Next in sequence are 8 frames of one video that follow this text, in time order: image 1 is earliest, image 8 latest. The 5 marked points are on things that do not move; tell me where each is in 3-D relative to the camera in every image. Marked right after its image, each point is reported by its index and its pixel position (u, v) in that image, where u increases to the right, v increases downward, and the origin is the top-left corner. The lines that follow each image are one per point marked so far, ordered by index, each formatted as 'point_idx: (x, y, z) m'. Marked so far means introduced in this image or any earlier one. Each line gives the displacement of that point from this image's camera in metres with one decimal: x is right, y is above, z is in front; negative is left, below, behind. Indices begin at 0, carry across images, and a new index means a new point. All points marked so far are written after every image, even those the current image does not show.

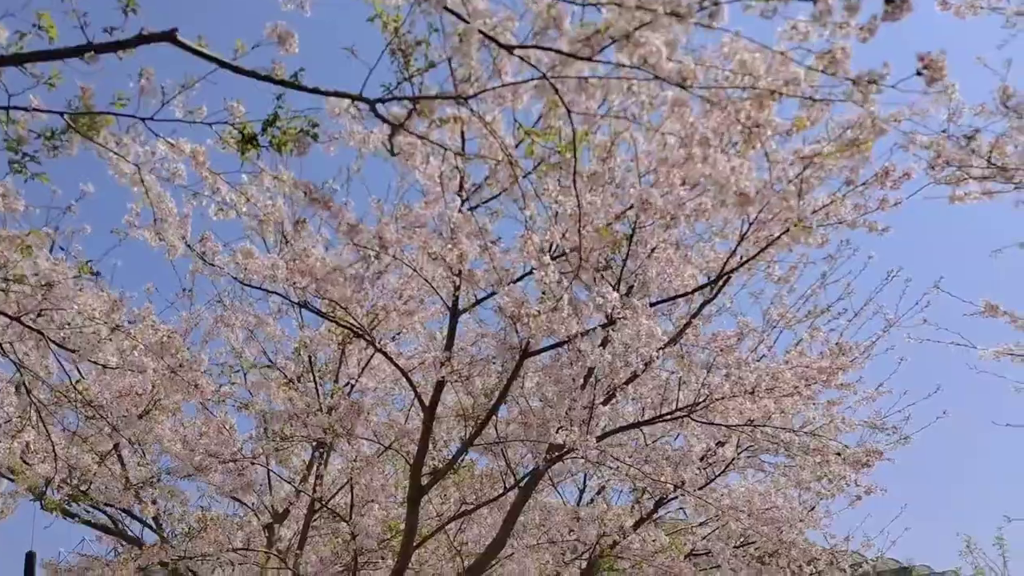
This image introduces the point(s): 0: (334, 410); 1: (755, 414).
0: (-1.1, -0.7, +5.2) m
1: (+1.3, -0.6, +4.6) m
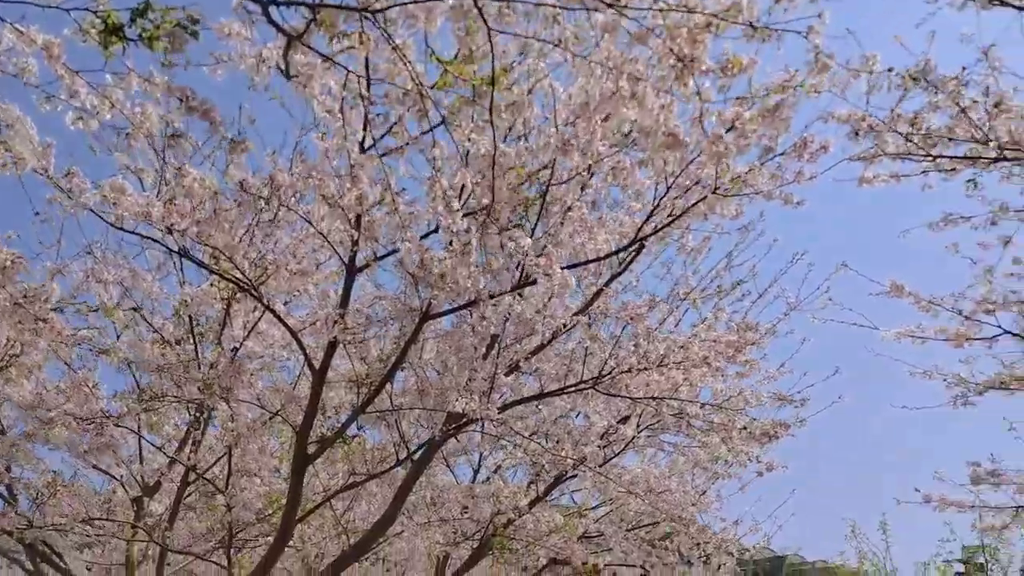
0: (-1.6, -0.4, +4.8) m
1: (+0.8, -0.5, +4.4) m
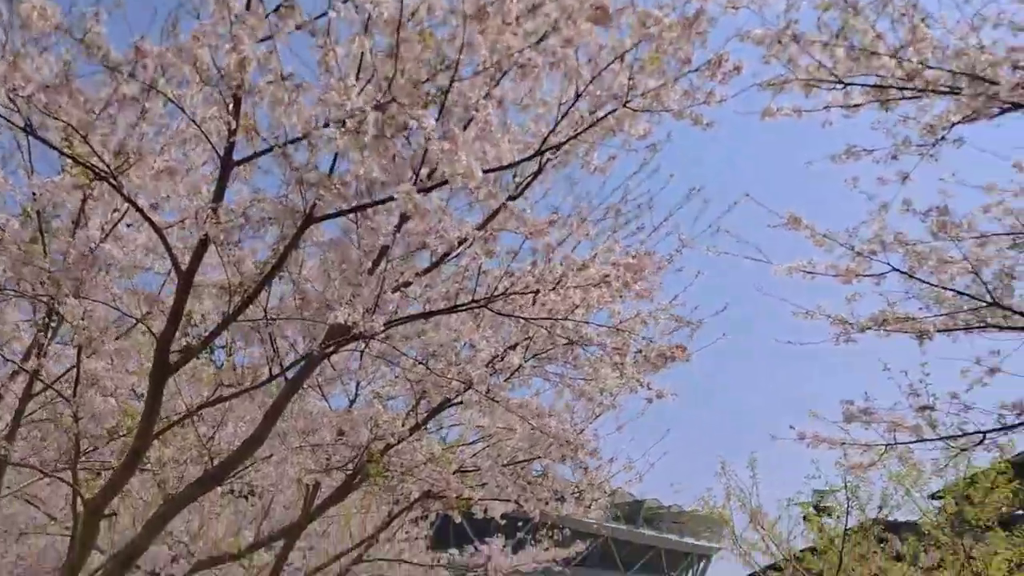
0: (-2.2, +0.1, +4.3) m
1: (+0.2, -0.1, +4.3) m
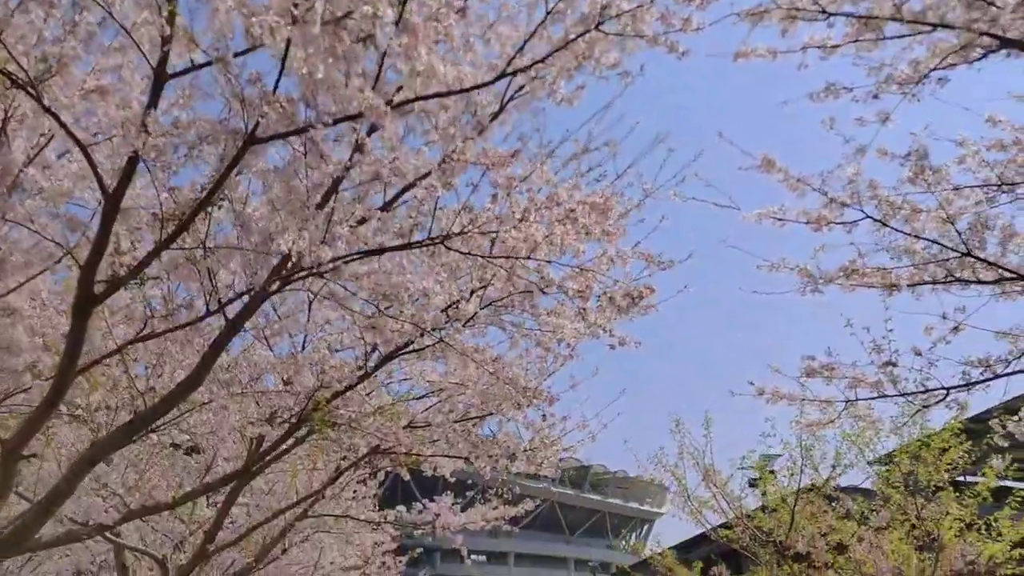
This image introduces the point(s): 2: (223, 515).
0: (-2.4, +0.5, +3.9) m
1: (0.0, +0.2, +4.0) m
2: (-2.6, -2.1, +7.8) m
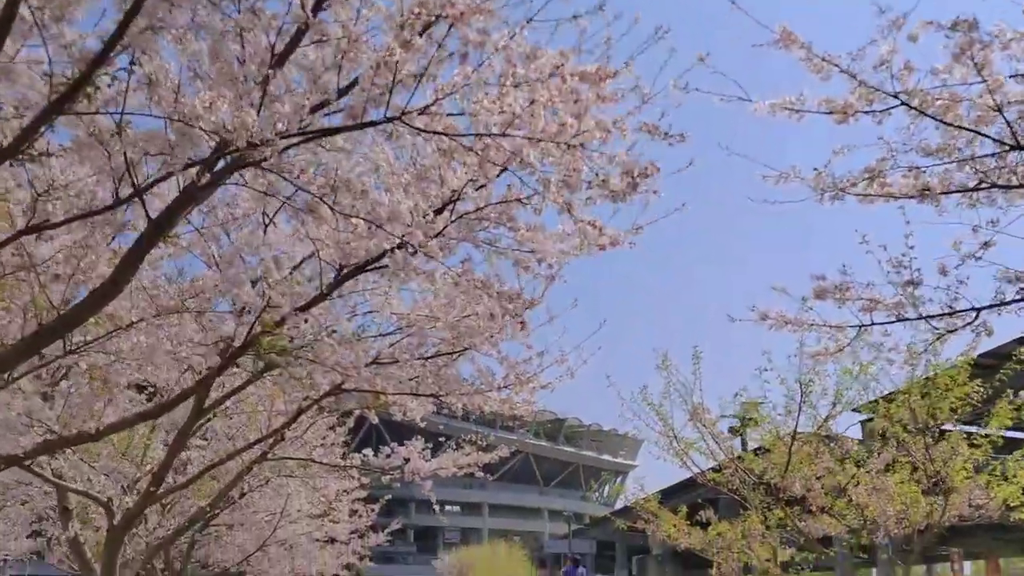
0: (-2.5, +0.9, +3.2) m
1: (-0.1, +0.6, +3.4) m
2: (-2.9, -1.4, +7.3) m
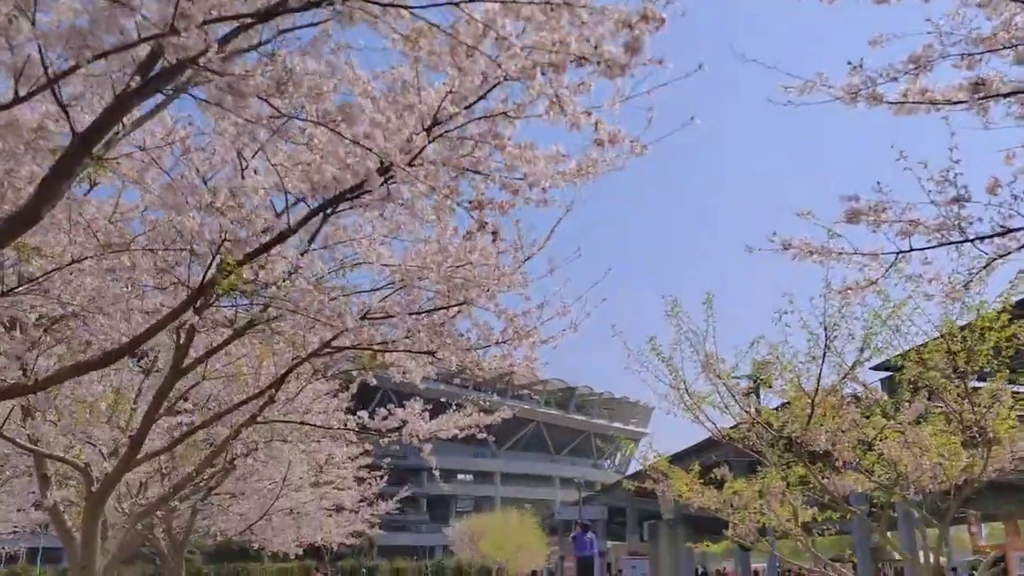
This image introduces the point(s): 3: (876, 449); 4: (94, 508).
0: (-2.6, +1.1, +2.7) m
1: (-0.1, +0.9, +2.9) m
2: (-2.9, -1.0, +6.8) m
3: (+3.2, -1.5, +7.7) m
4: (-3.4, -1.8, +7.1) m
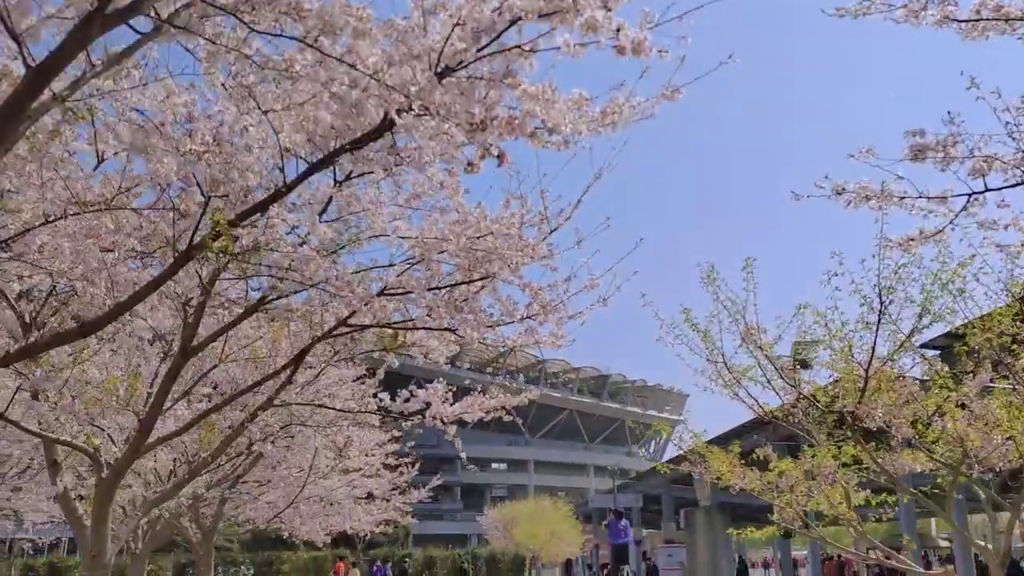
0: (-2.6, +1.3, +2.3) m
1: (-0.1, +1.1, +2.5) m
2: (-2.7, -0.8, +6.5) m
3: (+3.5, -1.2, +7.2) m
4: (-3.2, -1.6, +6.8) m
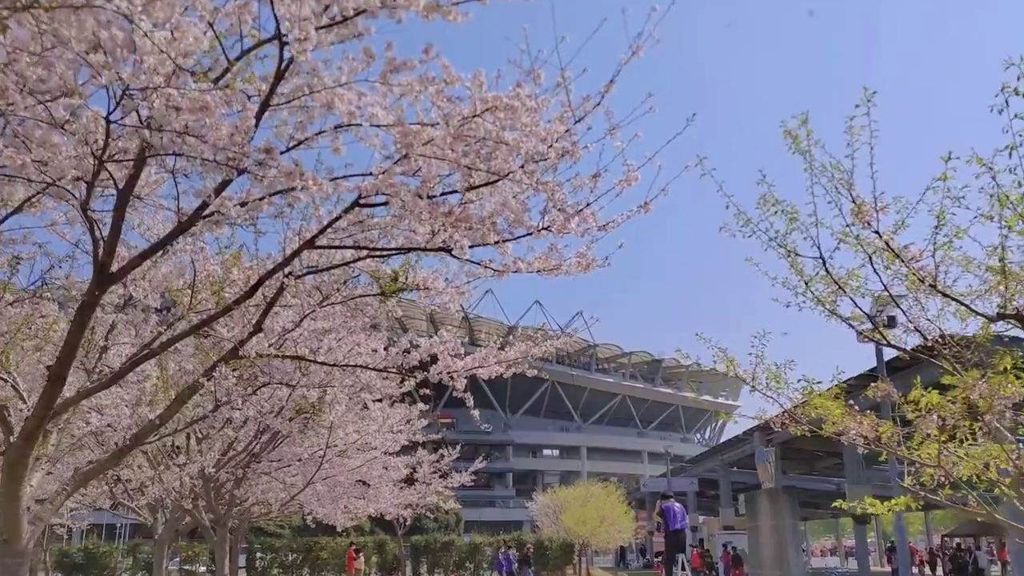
0: (-2.8, +1.8, +0.9) m
1: (-0.3, +1.6, +0.8) m
2: (-2.6, -0.3, +5.1) m
3: (+3.6, -0.6, +5.4) m
4: (-3.1, -1.1, +5.4) m
